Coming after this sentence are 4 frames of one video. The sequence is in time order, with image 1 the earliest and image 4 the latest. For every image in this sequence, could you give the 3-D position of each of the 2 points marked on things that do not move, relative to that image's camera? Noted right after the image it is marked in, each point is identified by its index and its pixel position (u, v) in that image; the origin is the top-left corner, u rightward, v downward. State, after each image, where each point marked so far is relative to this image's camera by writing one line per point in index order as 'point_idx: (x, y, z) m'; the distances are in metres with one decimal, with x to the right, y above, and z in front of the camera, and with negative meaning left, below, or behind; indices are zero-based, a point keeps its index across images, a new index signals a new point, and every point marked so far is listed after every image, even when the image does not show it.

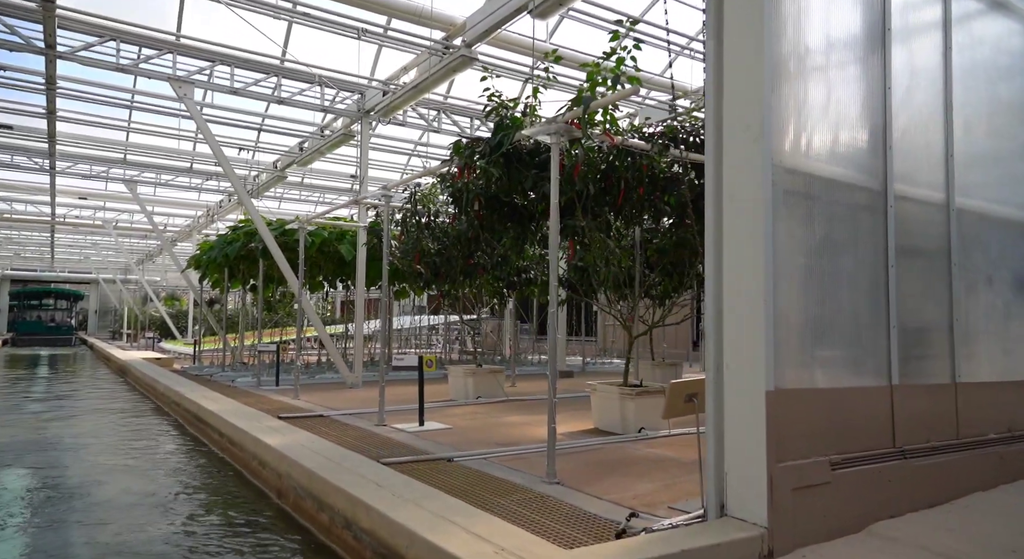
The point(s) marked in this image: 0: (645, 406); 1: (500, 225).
0: (+1.4, -1.4, +7.9) m
1: (-0.1, +0.6, +7.6) m
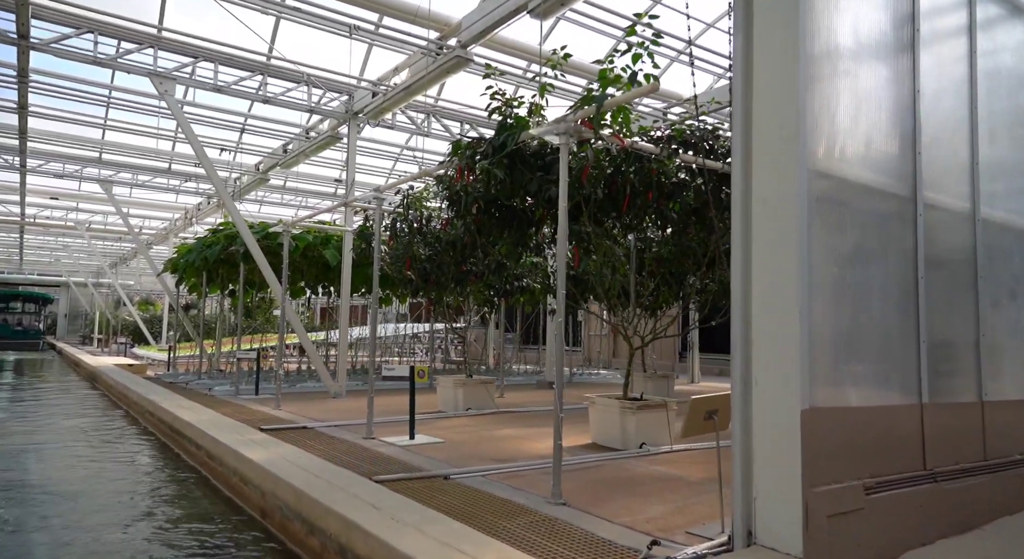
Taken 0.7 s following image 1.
0: (+1.4, -1.5, +7.6) m
1: (-0.1, +0.5, +7.3) m
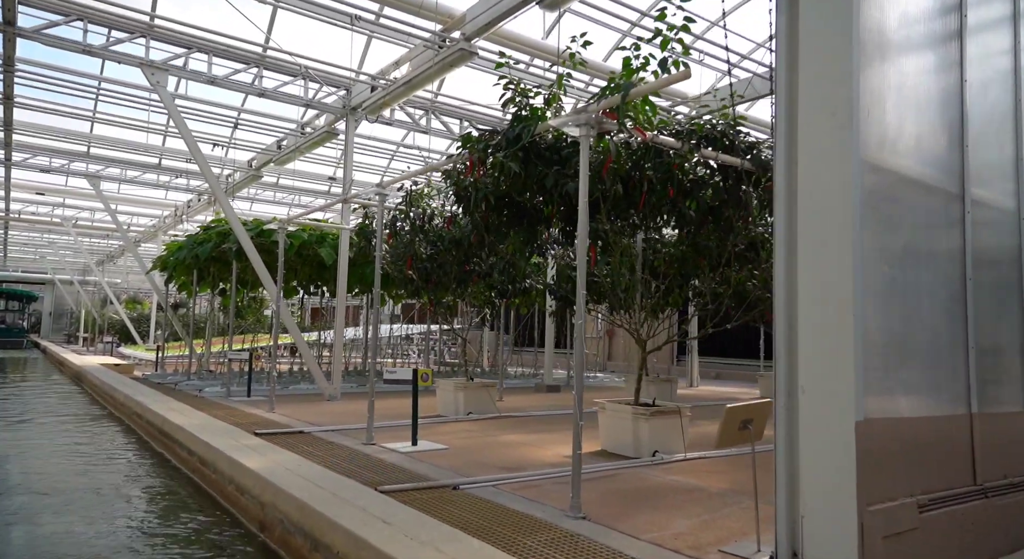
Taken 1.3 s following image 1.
0: (+1.5, -1.5, +7.3) m
1: (0.0, +0.5, +7.0) m
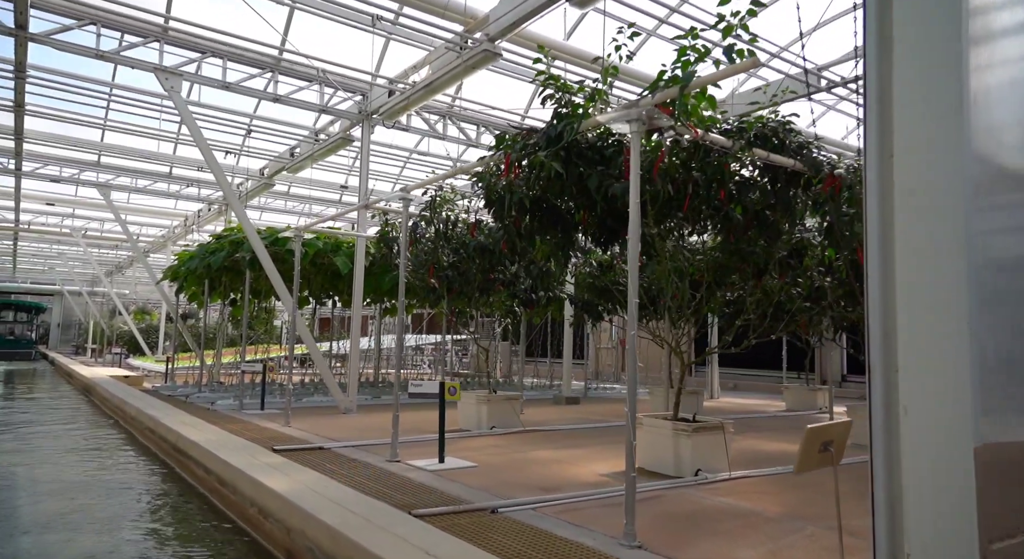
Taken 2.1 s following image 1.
0: (+1.8, -1.6, +6.9) m
1: (+0.3, +0.4, +6.6) m
